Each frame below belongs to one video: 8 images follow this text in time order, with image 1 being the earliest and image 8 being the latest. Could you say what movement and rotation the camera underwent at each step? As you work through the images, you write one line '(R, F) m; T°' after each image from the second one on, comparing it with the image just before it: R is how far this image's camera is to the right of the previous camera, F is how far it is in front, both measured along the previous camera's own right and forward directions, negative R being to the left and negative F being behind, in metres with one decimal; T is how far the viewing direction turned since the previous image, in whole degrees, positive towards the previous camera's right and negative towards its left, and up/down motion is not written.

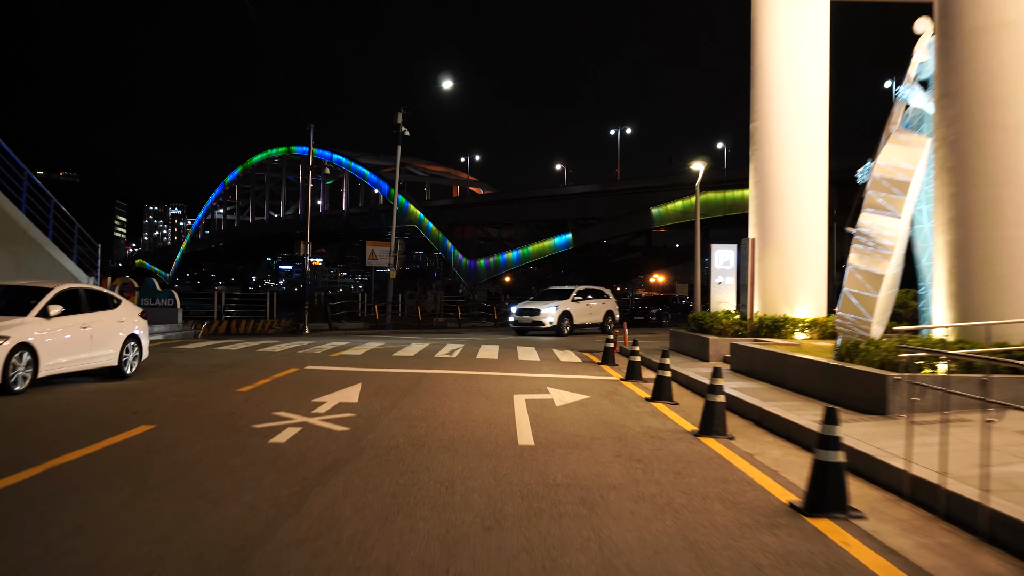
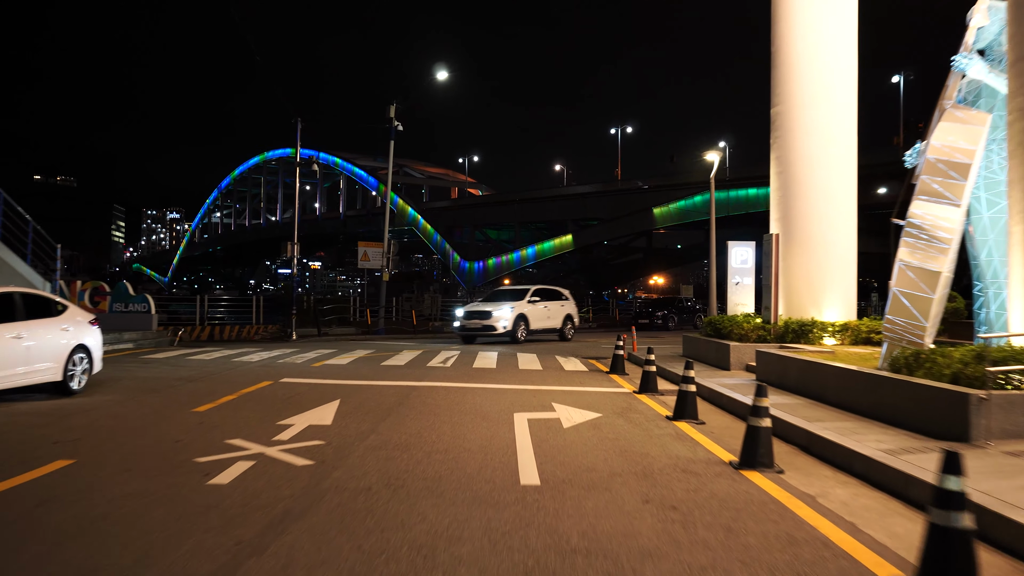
(0.0, +1.6) m; 0°
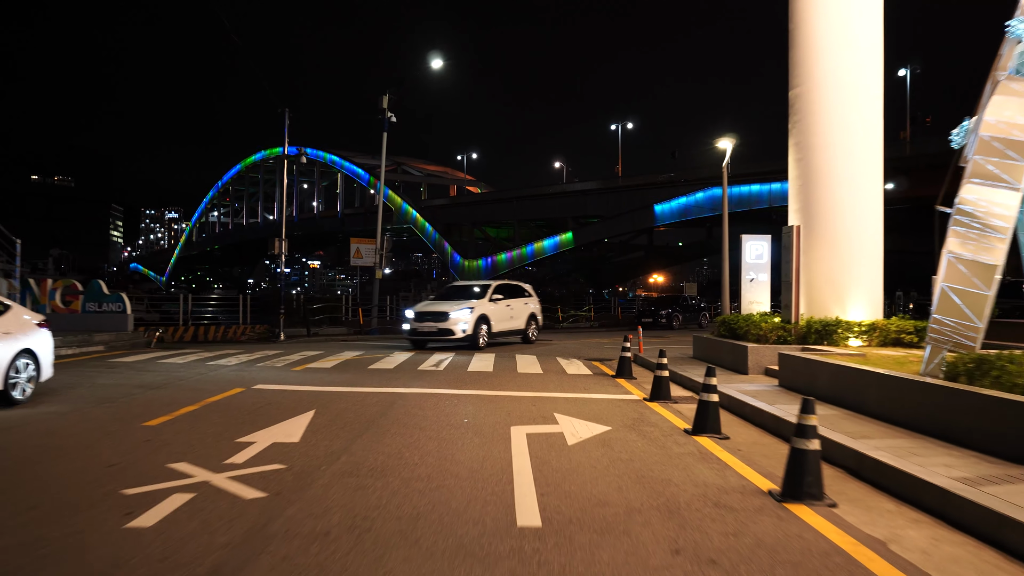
(0.0, +1.2) m; 0°
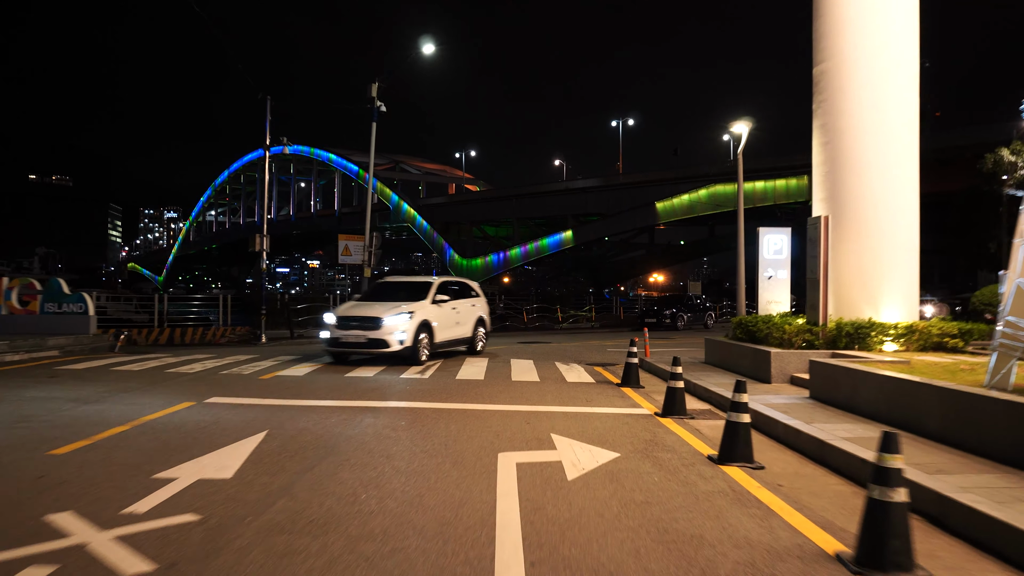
(+0.1, +1.6) m; 0°
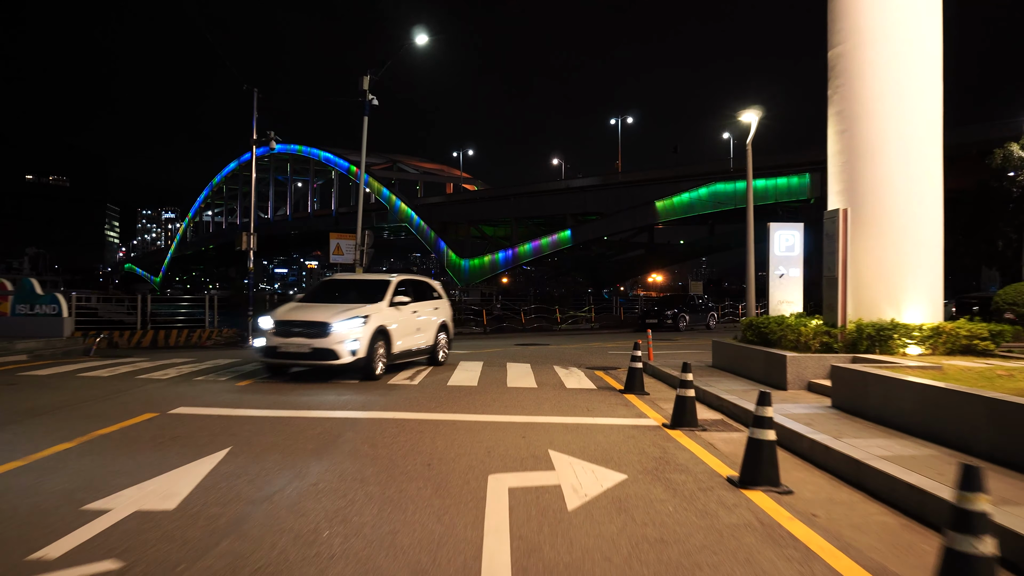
(0.0, +0.9) m; 0°
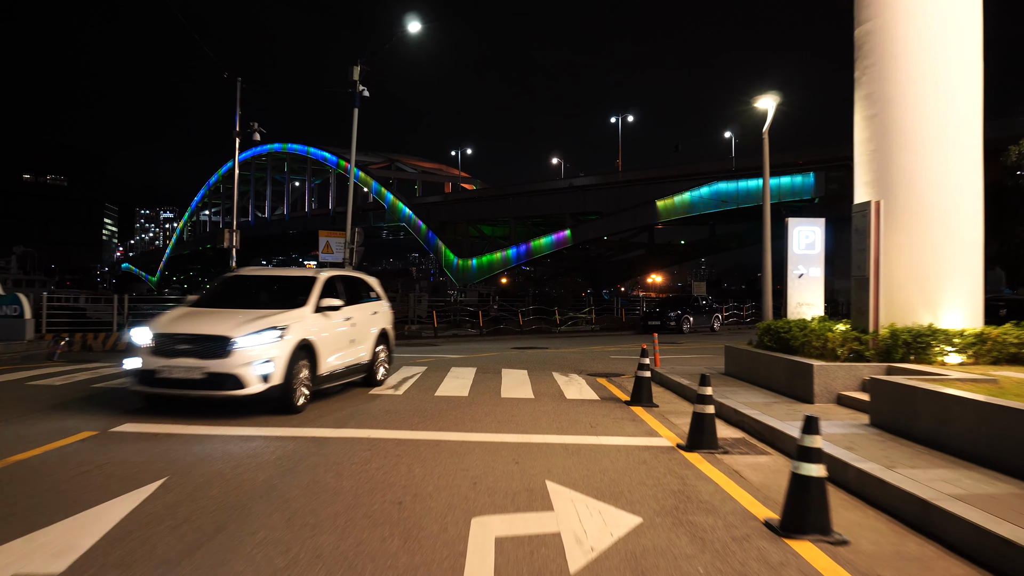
(+0.1, +1.2) m; 0°
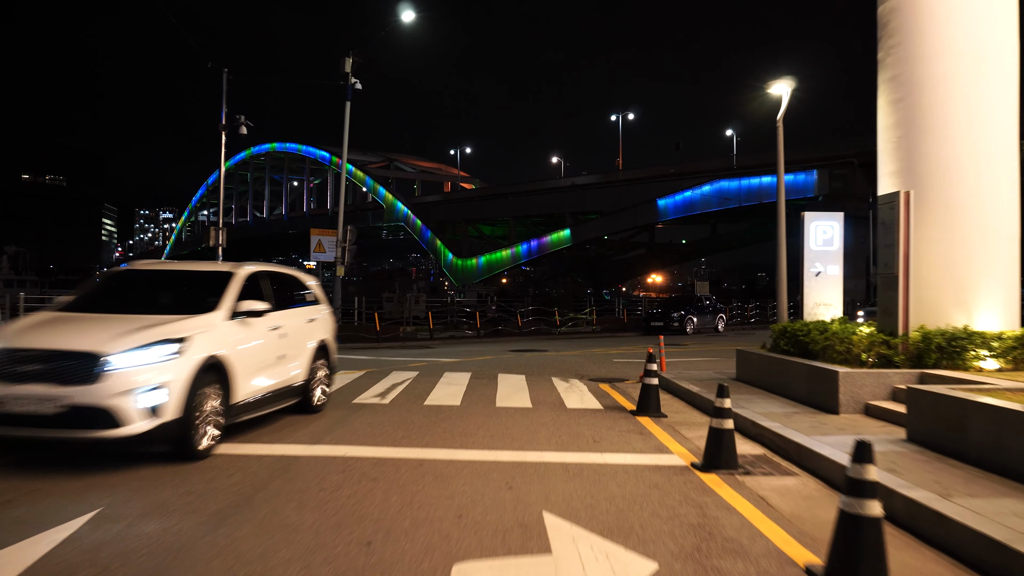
(+0.1, +0.9) m; 0°
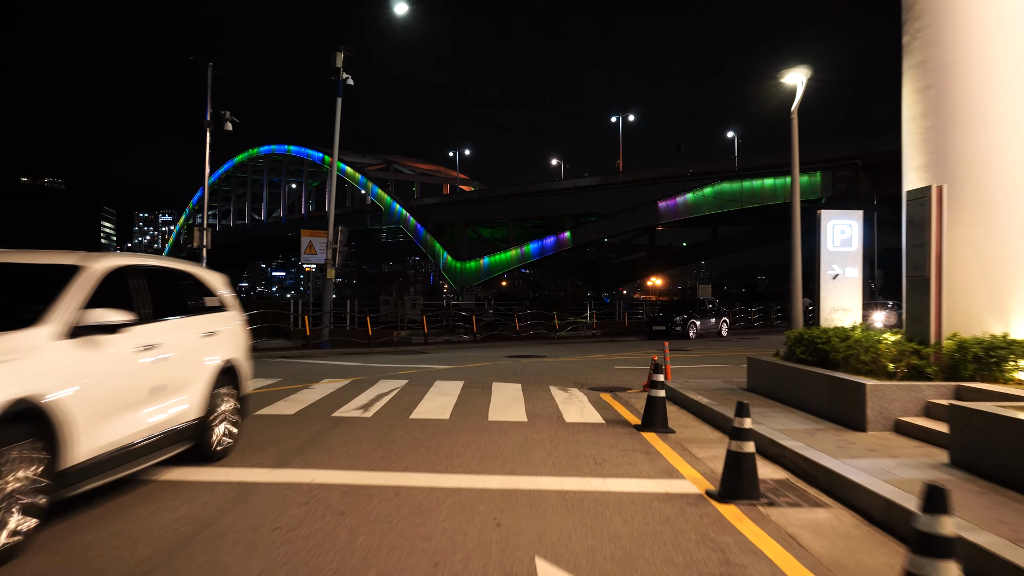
(+0.1, +0.9) m; 0°
